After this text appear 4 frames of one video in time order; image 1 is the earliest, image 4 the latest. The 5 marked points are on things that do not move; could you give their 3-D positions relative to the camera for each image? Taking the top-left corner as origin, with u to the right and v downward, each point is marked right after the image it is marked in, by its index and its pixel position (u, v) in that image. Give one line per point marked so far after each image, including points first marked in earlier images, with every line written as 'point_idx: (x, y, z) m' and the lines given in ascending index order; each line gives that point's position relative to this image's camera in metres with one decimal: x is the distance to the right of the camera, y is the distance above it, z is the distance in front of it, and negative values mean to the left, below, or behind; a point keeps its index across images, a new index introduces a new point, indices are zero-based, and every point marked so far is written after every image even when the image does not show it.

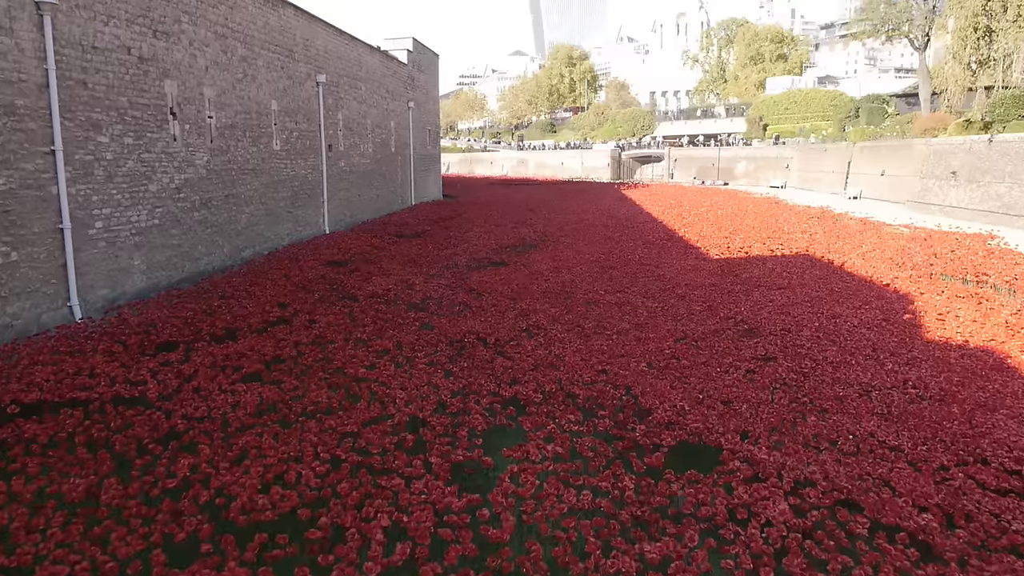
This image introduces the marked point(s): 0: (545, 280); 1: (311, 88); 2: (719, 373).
0: (+0.4, +0.1, +9.2) m
1: (-3.7, +3.6, +13.9) m
2: (+1.4, -0.6, +5.3) m
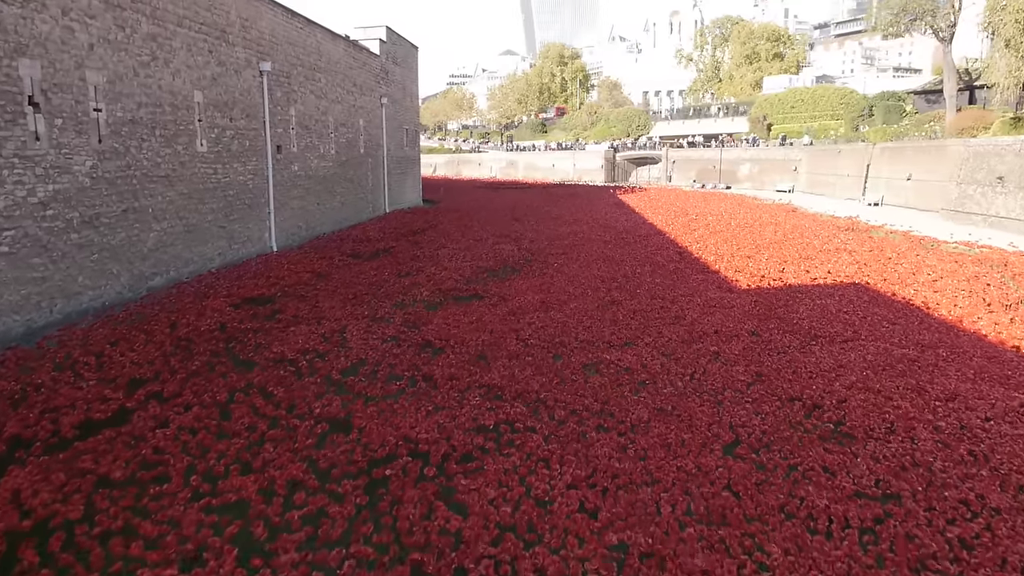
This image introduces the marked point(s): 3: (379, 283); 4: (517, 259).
0: (+0.2, -0.3, +7.0) m
1: (-4.0, +3.2, +11.7) m
2: (+1.2, -1.0, +3.1) m
3: (-1.5, +0.1, +8.7) m
4: (+0.1, +0.4, +10.8) m
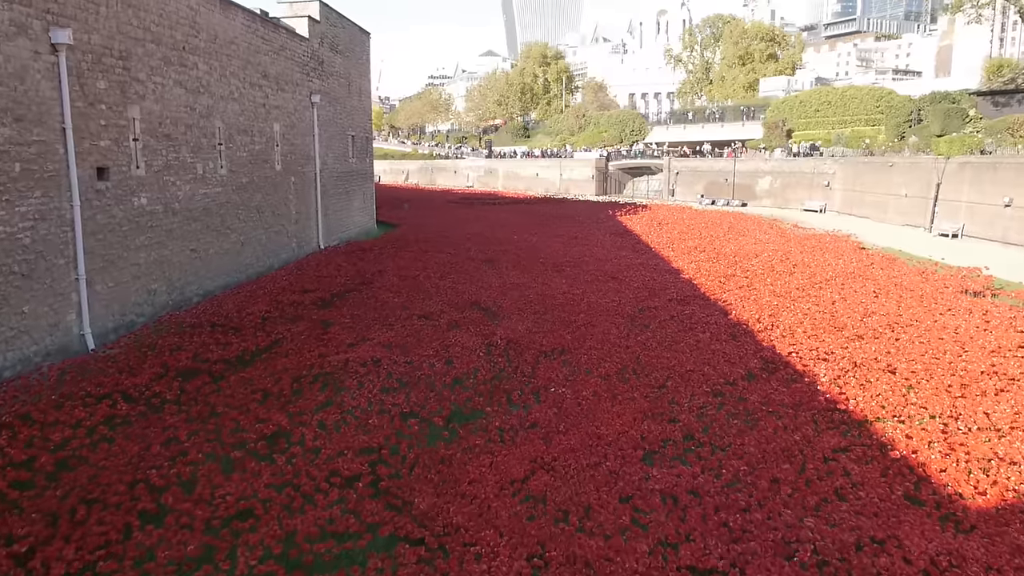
0: (0.0, -1.5, +2.2) m
1: (-4.3, +2.1, +6.8) m
2: (+1.1, -2.1, -1.7) m
3: (-1.8, -1.1, +3.8) m
4: (-0.2, -0.7, +6.0) m
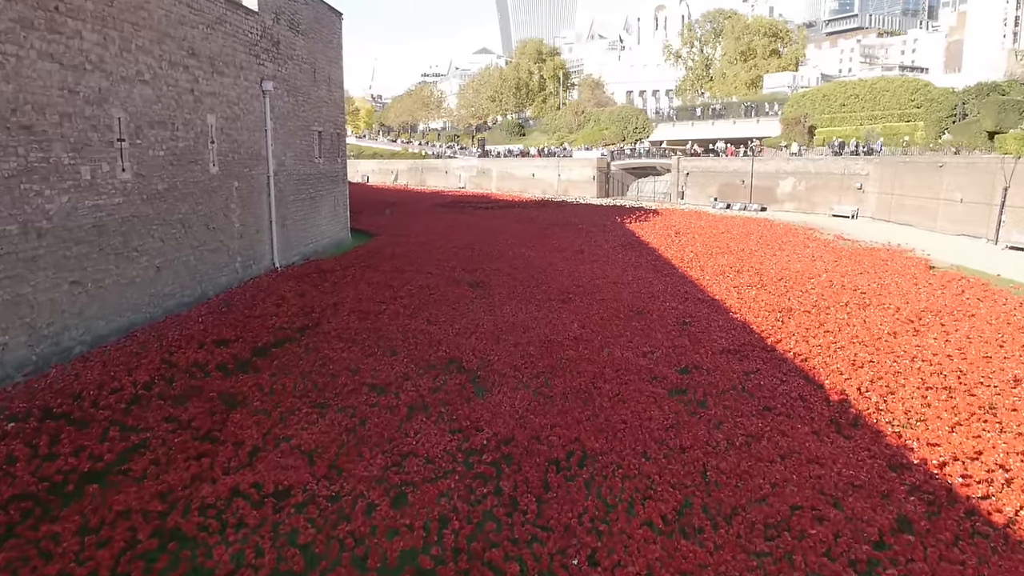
0: (-0.1, -1.9, -0.3) m
1: (-4.3, +1.6, +4.2) m
2: (+1.1, -2.6, -4.3) m
3: (-1.8, -1.5, +1.3) m
4: (-0.3, -1.2, +3.5) m
